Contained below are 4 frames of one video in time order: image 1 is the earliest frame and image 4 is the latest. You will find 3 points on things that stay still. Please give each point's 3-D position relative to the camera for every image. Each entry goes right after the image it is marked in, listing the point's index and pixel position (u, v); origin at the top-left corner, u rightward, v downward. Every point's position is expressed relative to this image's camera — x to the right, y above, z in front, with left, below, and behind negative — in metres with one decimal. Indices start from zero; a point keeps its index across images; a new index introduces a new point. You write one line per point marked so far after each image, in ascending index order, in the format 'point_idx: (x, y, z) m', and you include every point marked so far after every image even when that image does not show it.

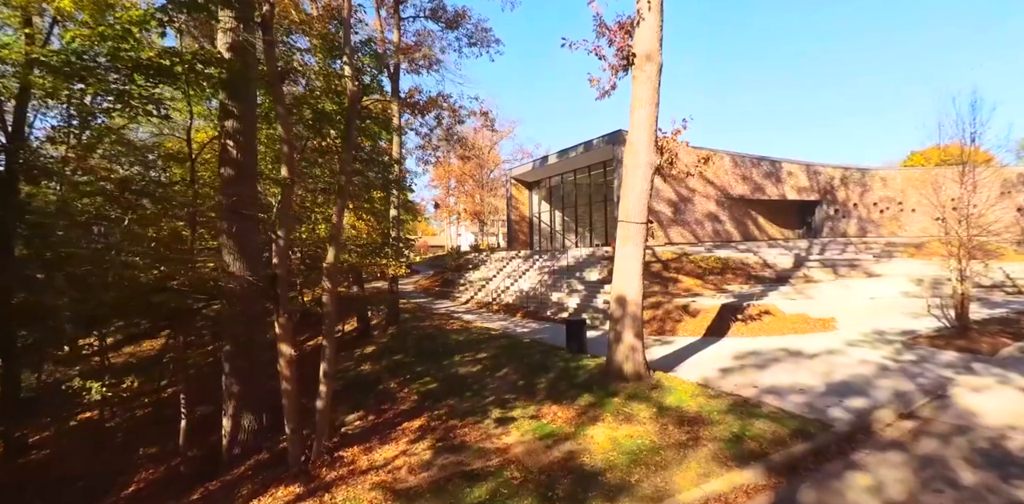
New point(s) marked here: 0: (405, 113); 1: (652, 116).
0: (-2.0, +4.0, +14.7) m
1: (+2.1, +2.1, +7.4) m
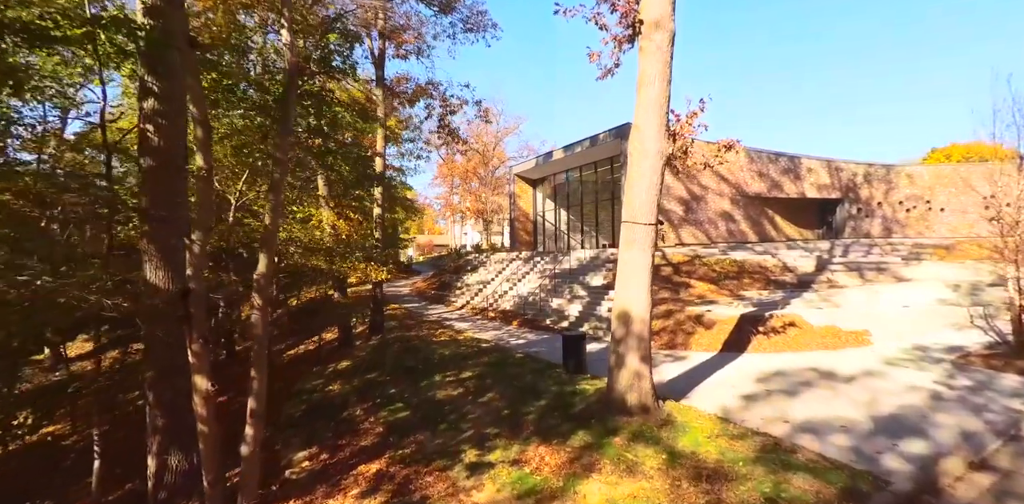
0: (-2.1, +3.9, +13.5) m
1: (+1.9, +2.0, +6.1) m
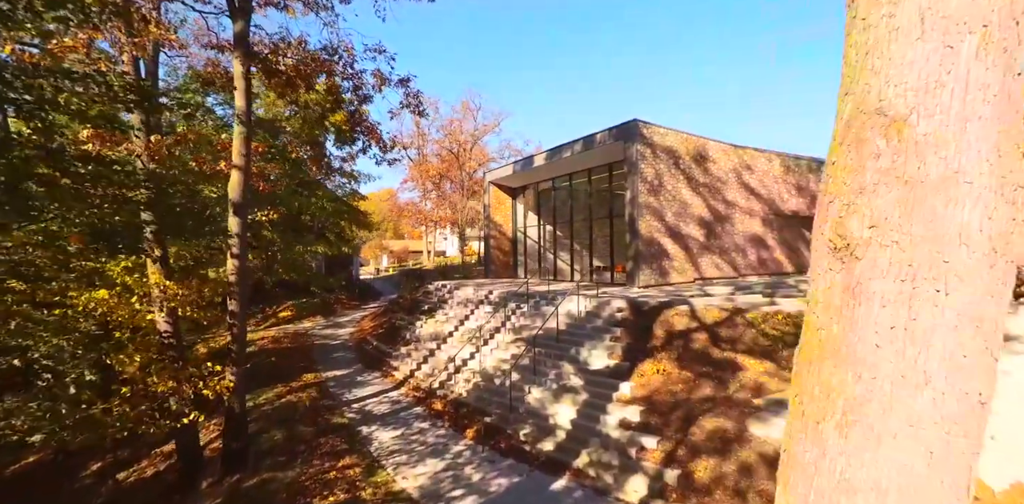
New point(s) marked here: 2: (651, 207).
0: (-2.9, +2.7, +8.5) m
1: (+1.3, +0.7, +1.2) m
2: (+4.2, +1.3, +14.6) m
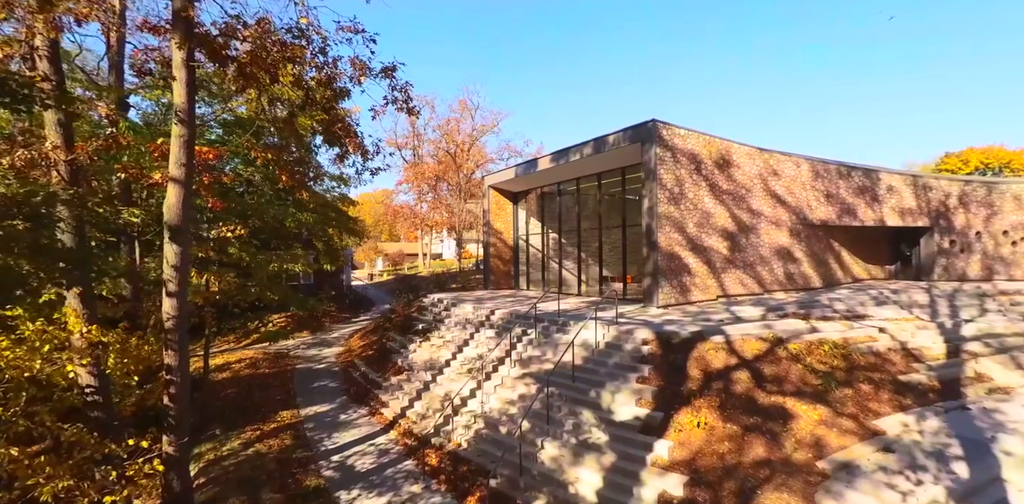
0: (-2.7, +2.3, +6.9) m
1: (+1.5, +0.2, -0.3) m
2: (+4.3, +0.9, +13.1) m
